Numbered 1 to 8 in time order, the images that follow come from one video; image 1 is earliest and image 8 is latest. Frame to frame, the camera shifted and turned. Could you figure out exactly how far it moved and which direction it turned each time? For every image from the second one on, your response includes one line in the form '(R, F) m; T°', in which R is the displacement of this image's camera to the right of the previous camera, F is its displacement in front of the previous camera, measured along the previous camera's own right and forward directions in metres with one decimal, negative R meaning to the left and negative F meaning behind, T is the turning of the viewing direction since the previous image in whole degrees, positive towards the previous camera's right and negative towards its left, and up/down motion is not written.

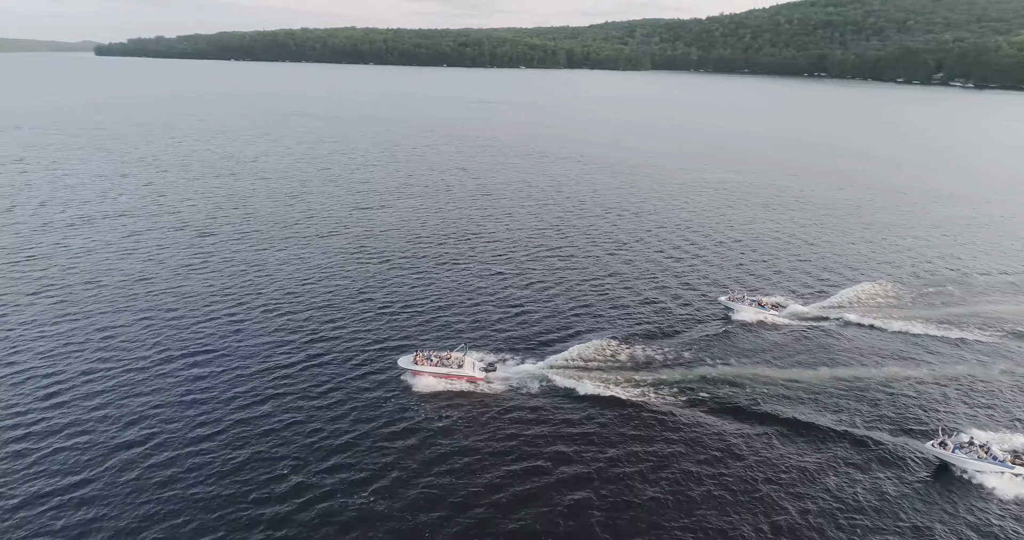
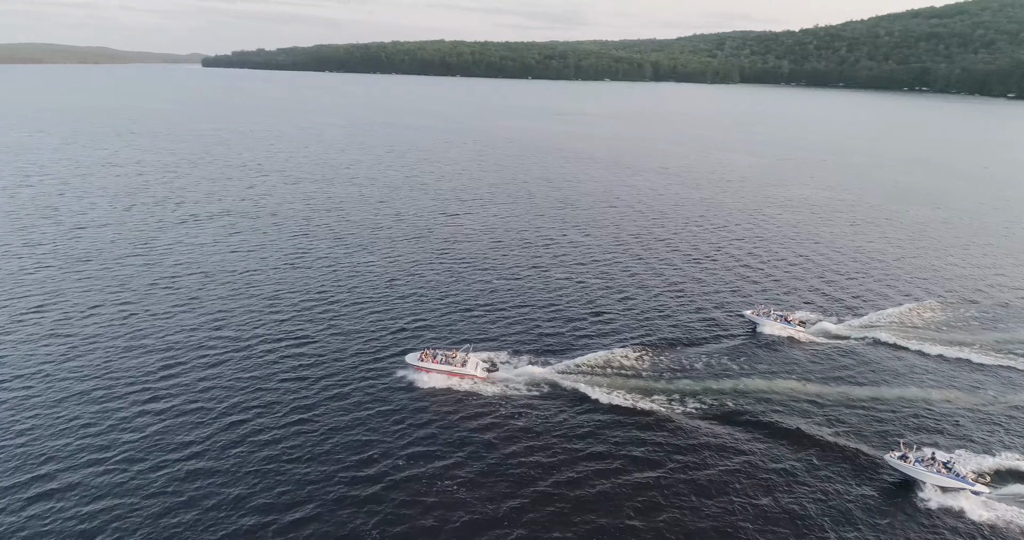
(+1.6, -4.1) m; -6°
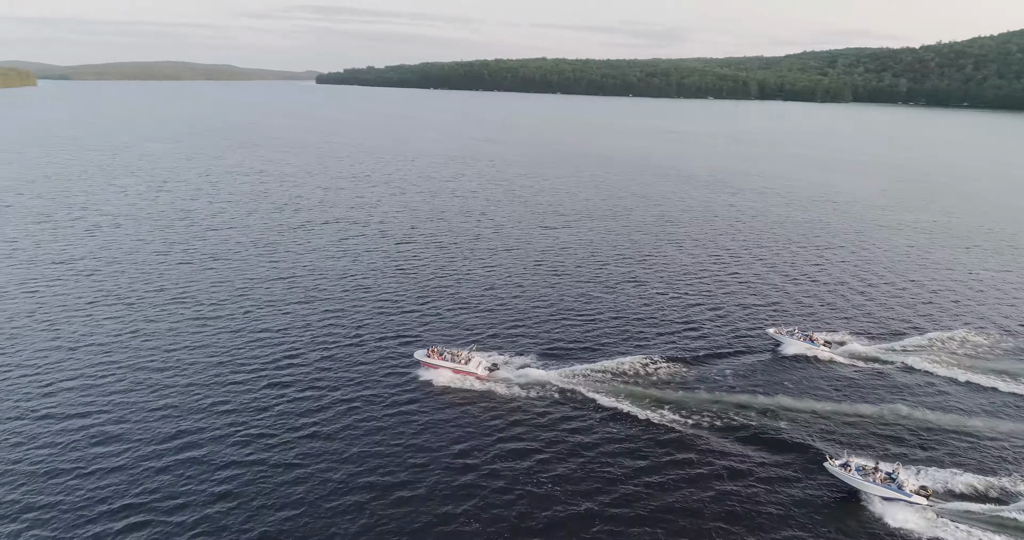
(+4.0, -7.6) m; -8°
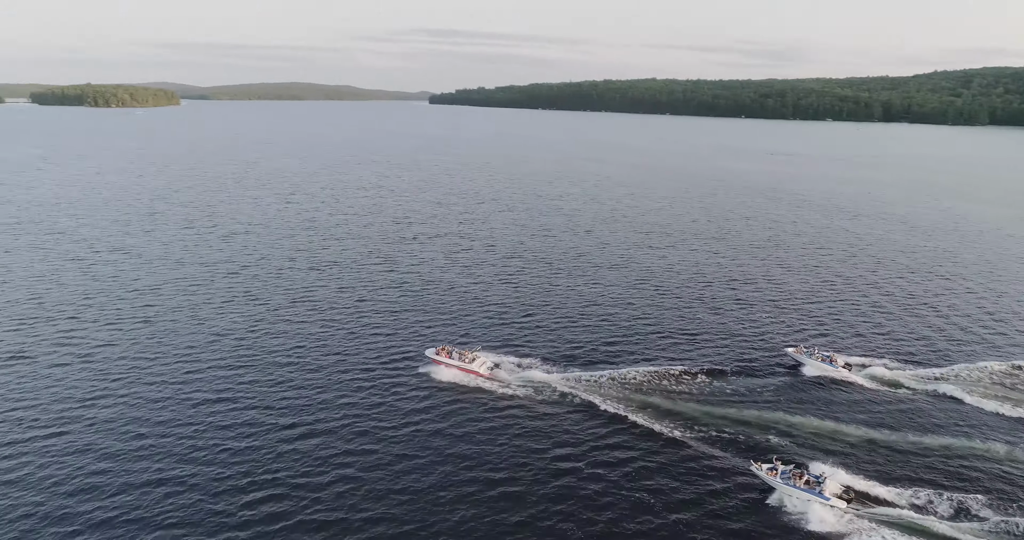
(+0.9, -3.8) m; -8°
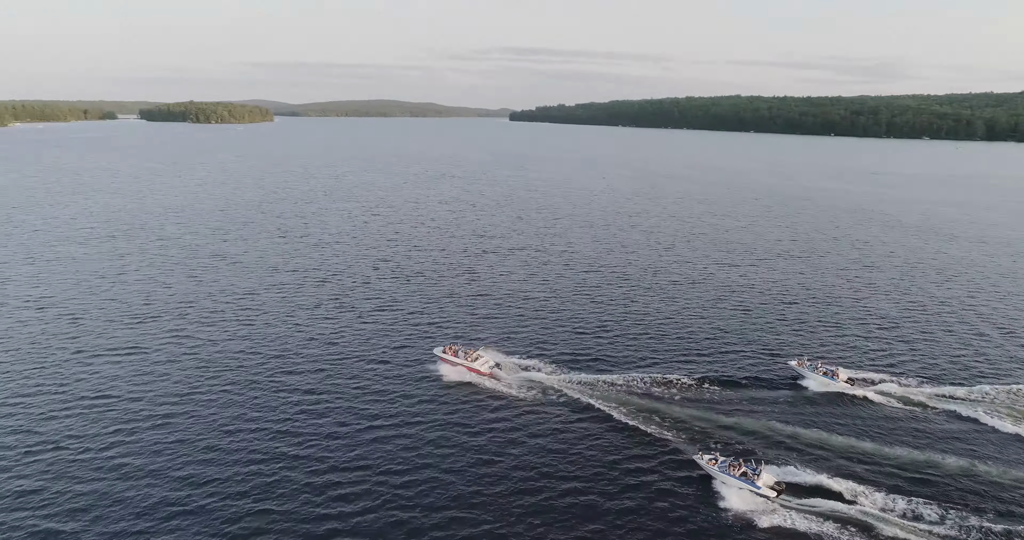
(+0.2, -2.1) m; -6°
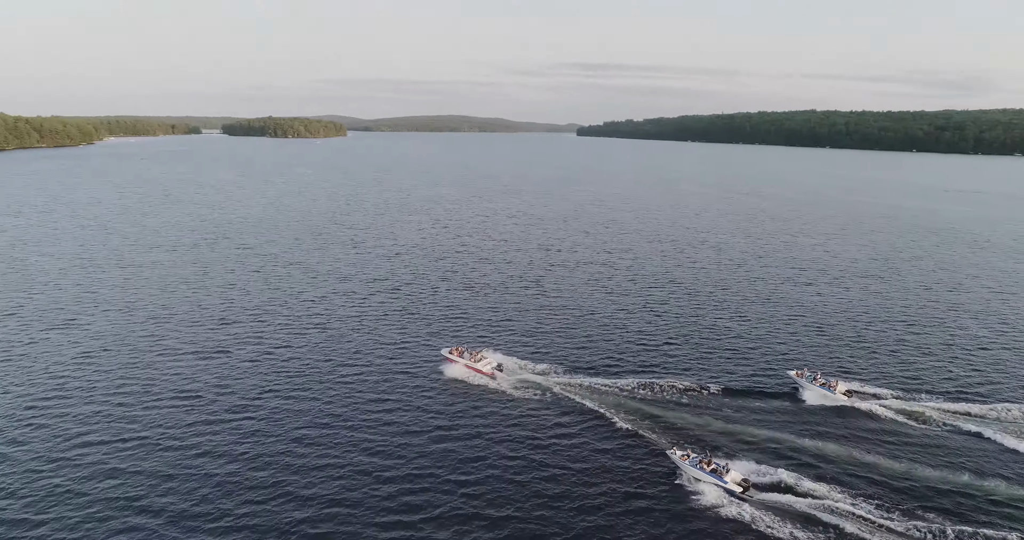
(-0.1, -0.9) m; -5°
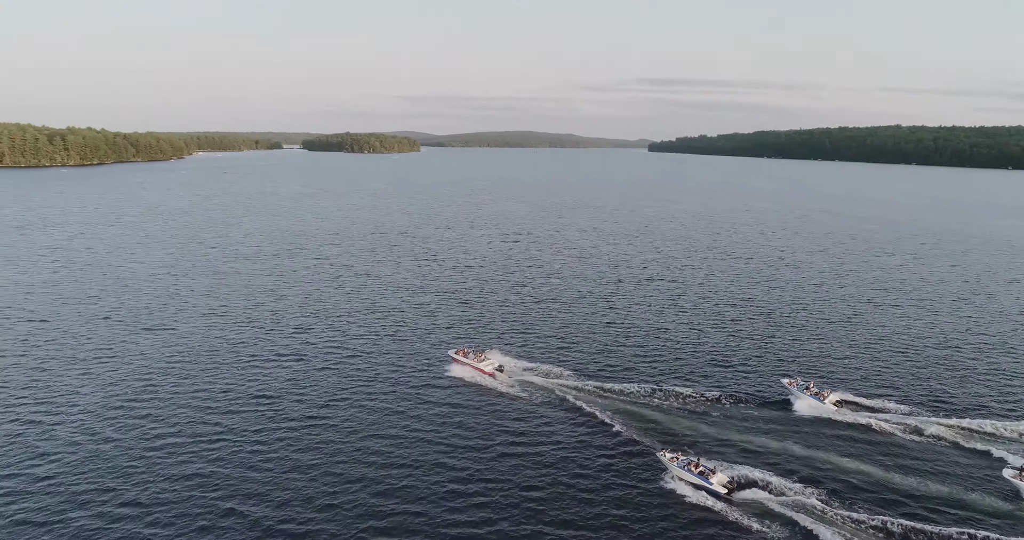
(-0.2, -0.4) m; -5°
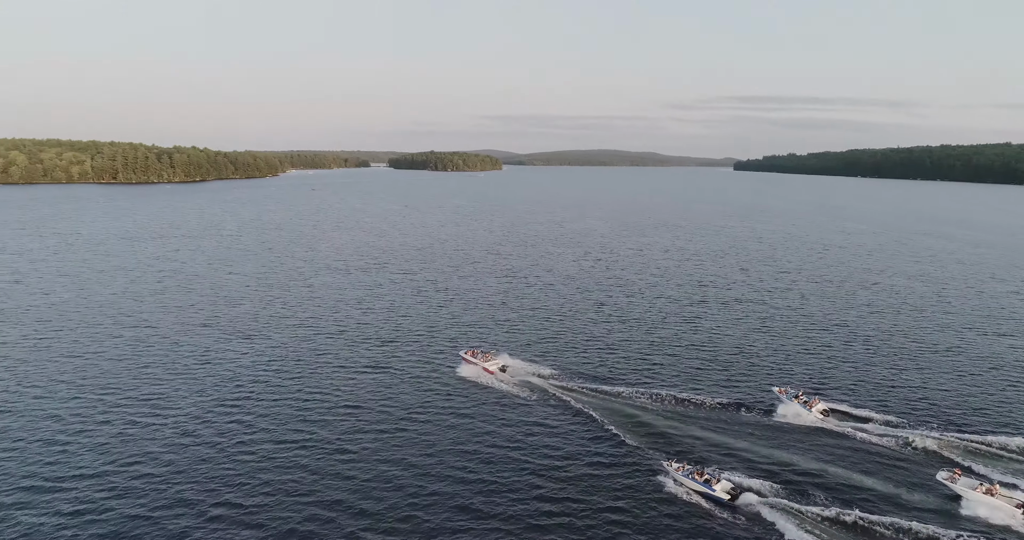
(-0.4, -0.3) m; -6°
